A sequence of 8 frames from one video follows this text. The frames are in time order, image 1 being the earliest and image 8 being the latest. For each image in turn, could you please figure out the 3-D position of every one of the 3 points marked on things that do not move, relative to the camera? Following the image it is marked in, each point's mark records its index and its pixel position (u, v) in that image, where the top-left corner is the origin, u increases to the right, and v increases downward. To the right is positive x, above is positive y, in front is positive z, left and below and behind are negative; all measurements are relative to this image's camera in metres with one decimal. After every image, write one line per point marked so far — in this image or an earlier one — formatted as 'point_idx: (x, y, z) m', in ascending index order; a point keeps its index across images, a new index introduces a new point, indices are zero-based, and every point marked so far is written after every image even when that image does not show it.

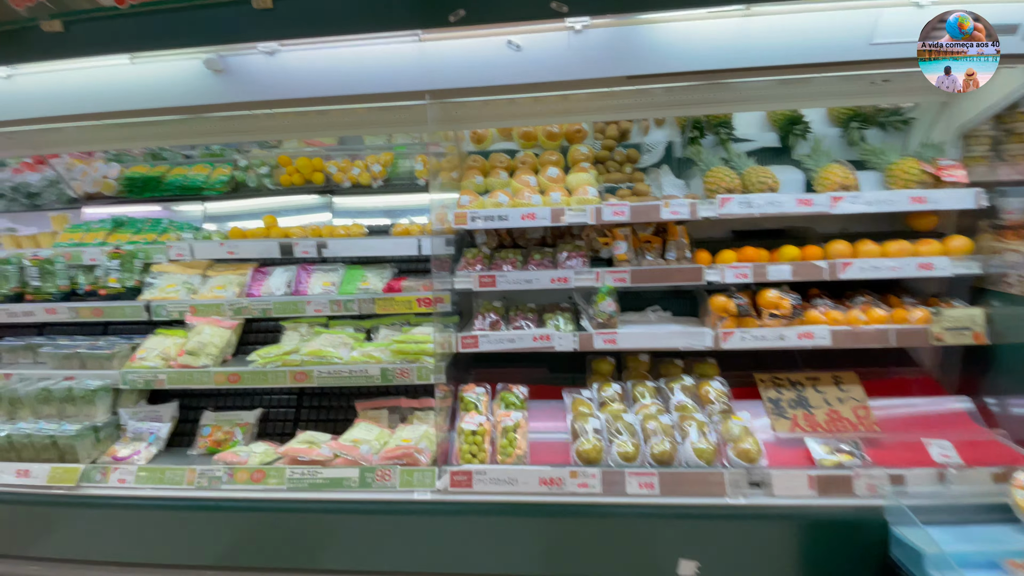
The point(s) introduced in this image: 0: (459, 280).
0: (-0.3, +0.1, +2.9) m
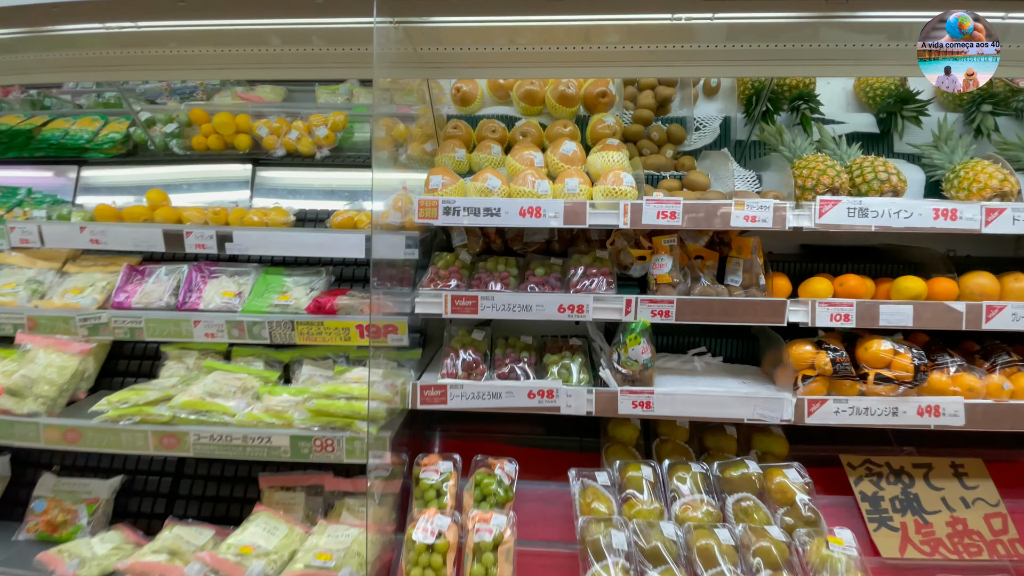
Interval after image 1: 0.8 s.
0: (-0.4, -0.1, +1.9) m
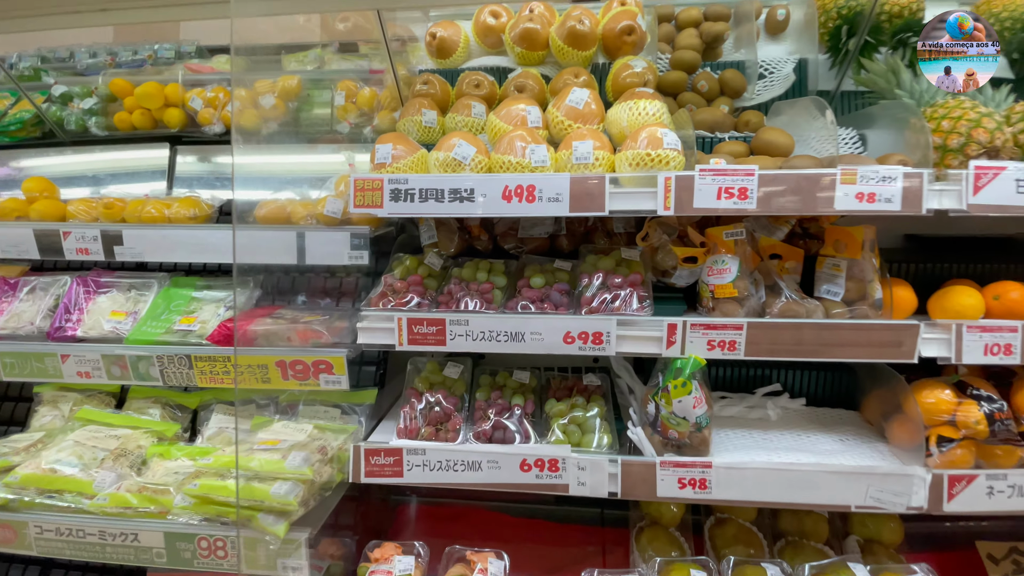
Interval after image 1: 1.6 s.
0: (-0.4, -0.1, +1.3) m
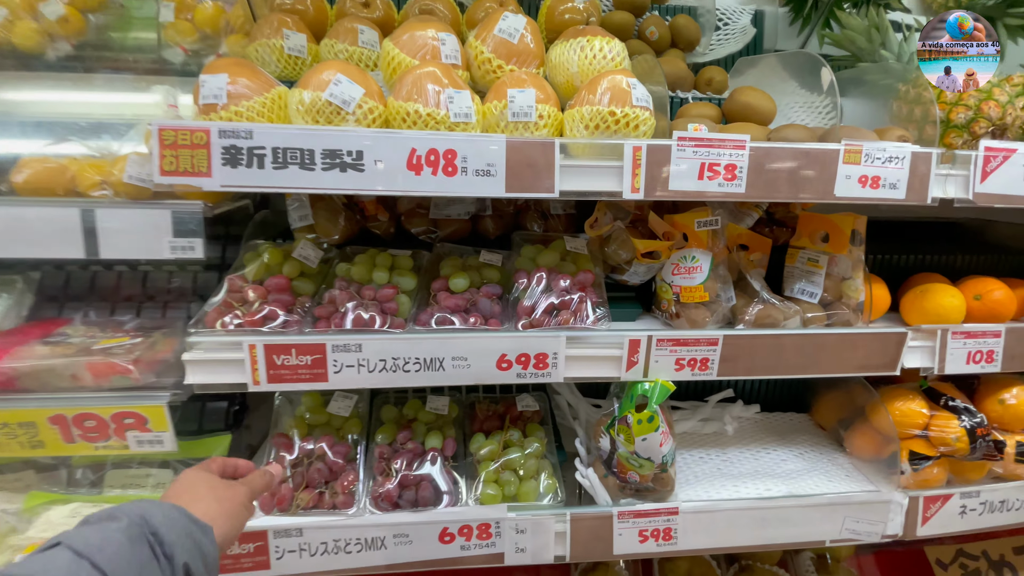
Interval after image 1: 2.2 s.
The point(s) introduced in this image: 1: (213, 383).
0: (-0.6, -0.1, +0.9) m
1: (-0.6, -0.2, +0.9) m
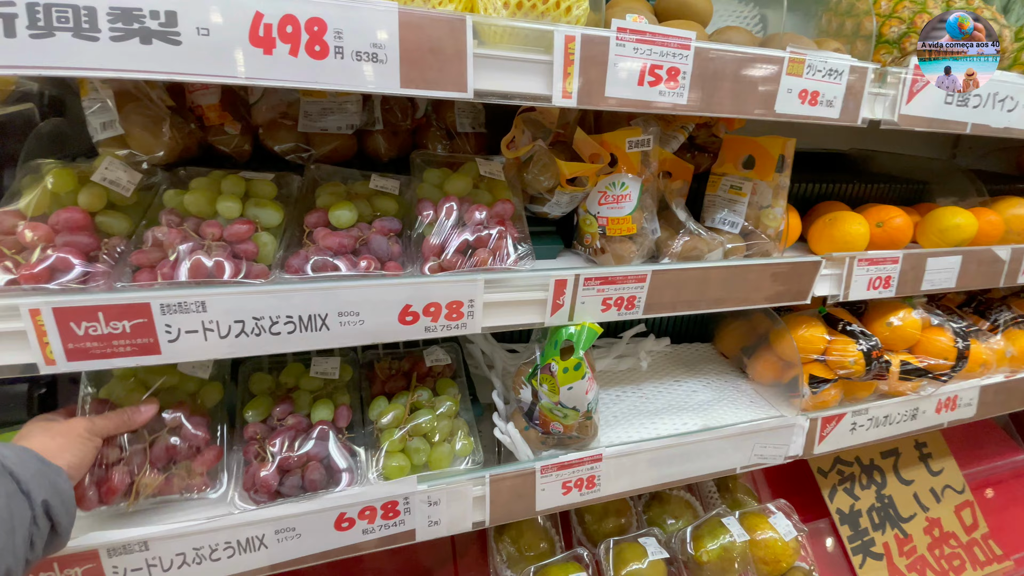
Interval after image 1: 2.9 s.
0: (-0.7, -0.1, +0.6) m
1: (-0.7, -0.1, +0.6) m
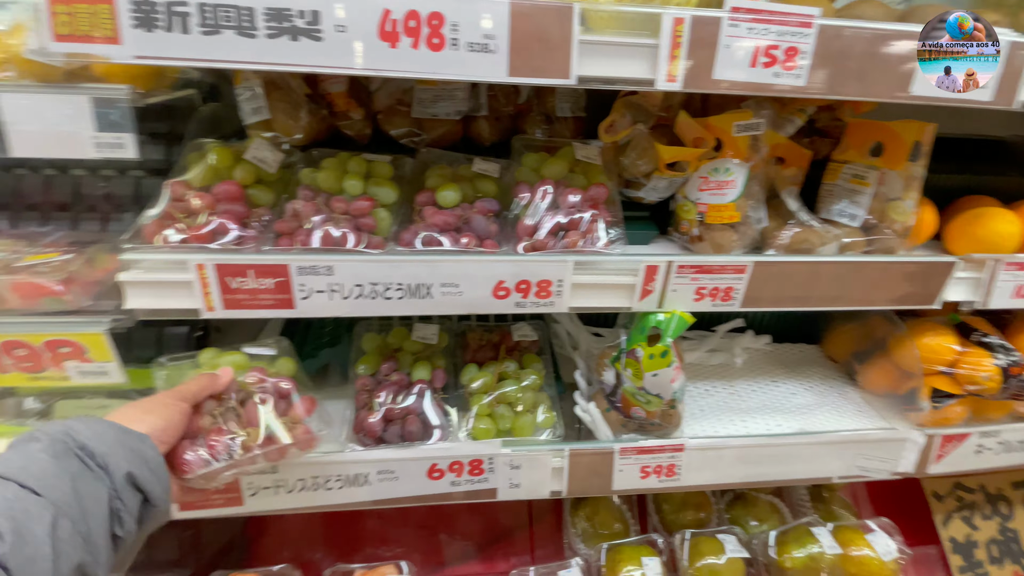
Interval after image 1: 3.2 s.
0: (-0.6, 0.0, +0.7) m
1: (-0.6, 0.0, +0.8) m
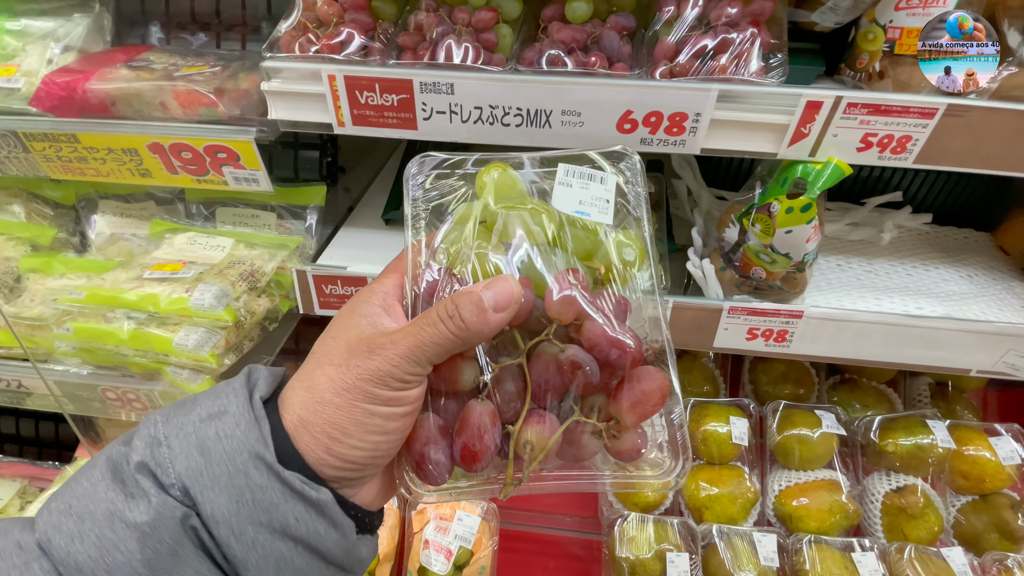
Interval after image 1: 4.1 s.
0: (-0.4, +0.3, +0.8) m
1: (-0.4, +0.3, +0.8) m
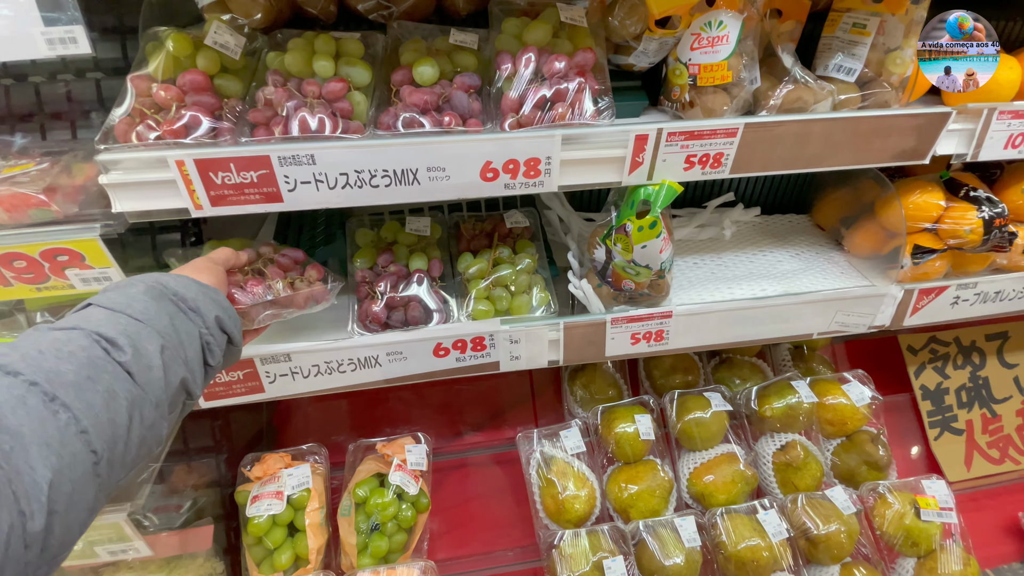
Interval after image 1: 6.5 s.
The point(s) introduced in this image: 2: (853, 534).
0: (-0.6, +0.2, +0.7) m
1: (-0.6, +0.1, +0.8) m
2: (+0.8, -0.5, +1.1) m
